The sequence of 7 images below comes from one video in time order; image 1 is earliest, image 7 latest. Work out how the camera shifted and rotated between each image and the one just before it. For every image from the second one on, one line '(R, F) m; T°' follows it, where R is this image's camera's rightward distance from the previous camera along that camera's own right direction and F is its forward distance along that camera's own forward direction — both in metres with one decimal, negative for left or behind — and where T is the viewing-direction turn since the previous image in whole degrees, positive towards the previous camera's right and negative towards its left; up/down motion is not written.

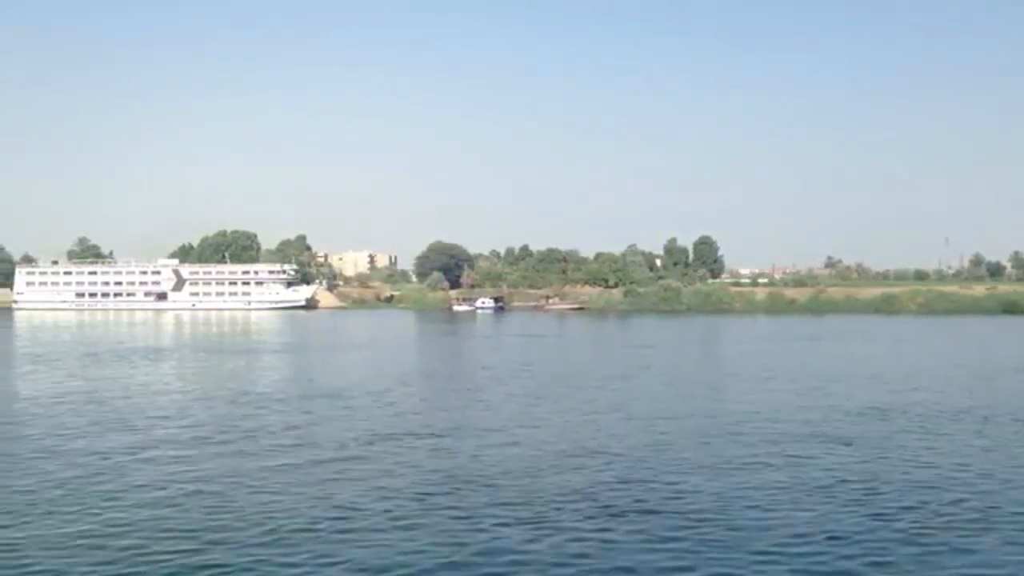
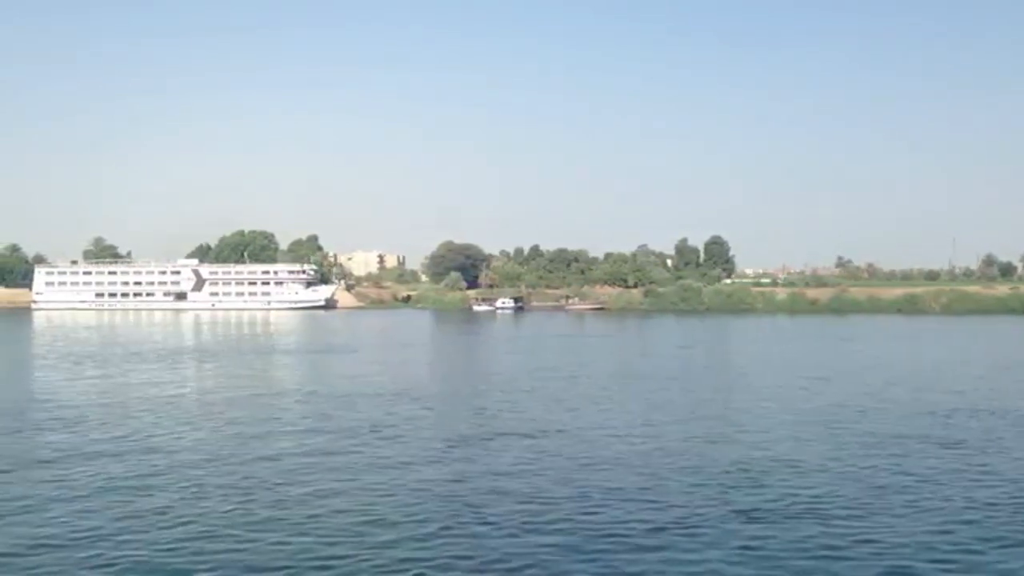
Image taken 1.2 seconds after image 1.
(-0.4, +0.1) m; 0°
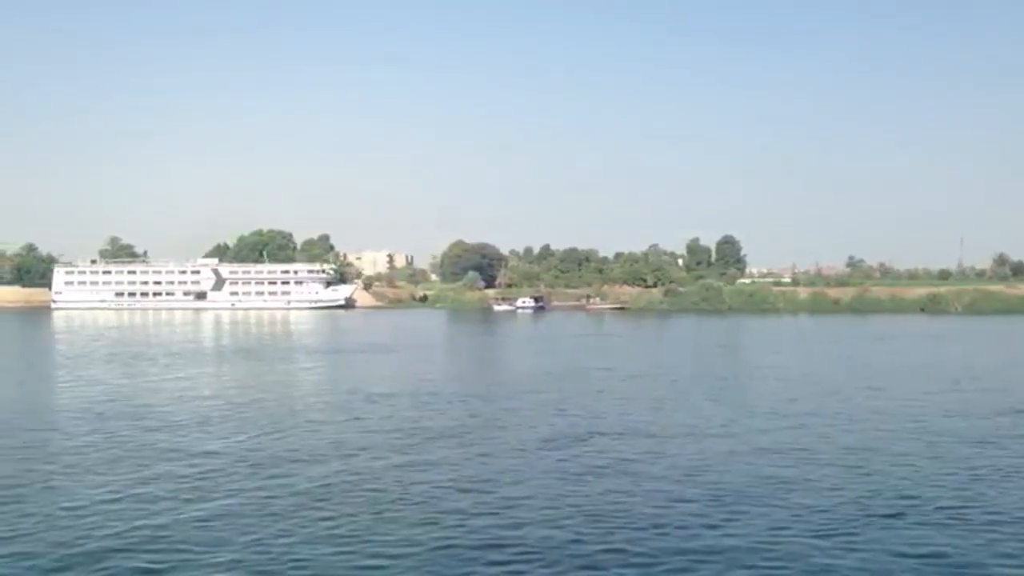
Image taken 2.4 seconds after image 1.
(-0.5, +0.1) m; 0°
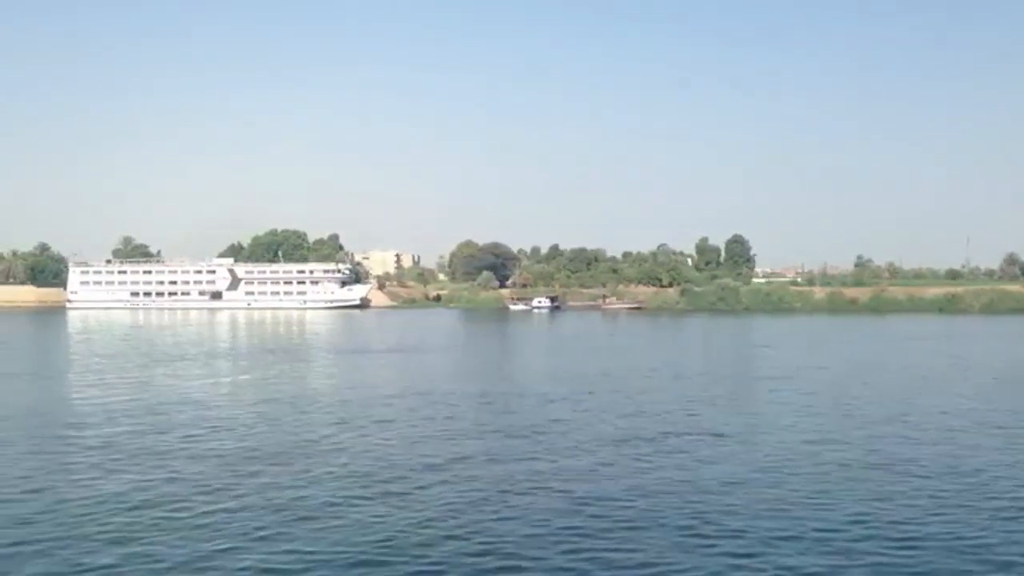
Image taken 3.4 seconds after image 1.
(-0.3, 0.0) m; 0°
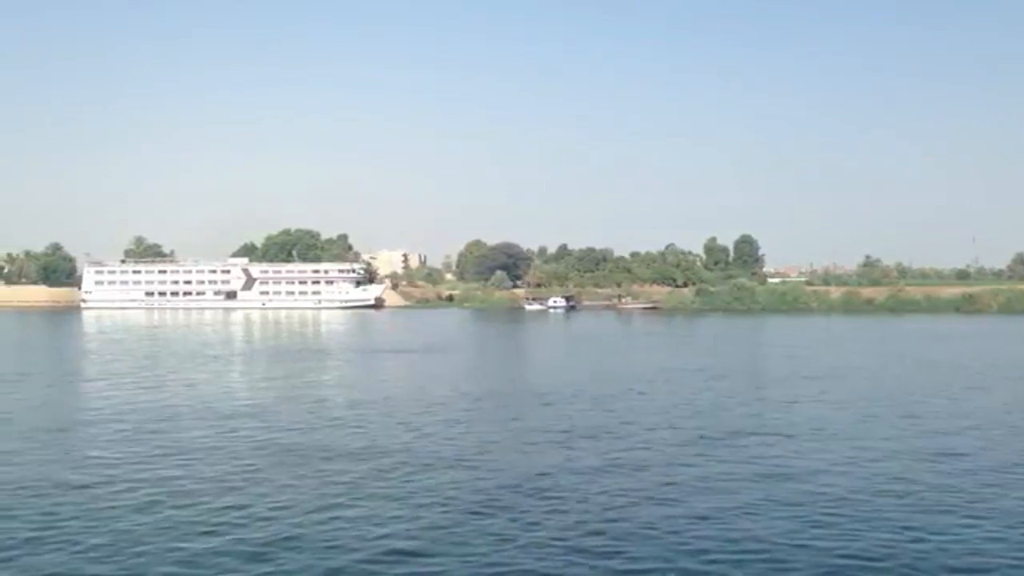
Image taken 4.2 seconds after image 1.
(-0.3, +0.1) m; 0°
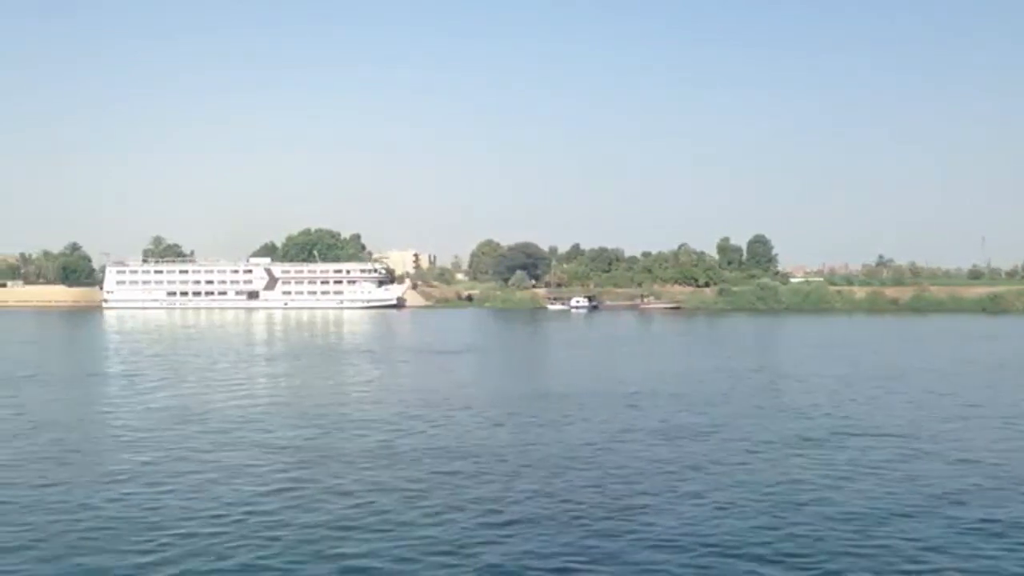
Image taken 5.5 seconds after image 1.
(-0.5, +0.1) m; 0°
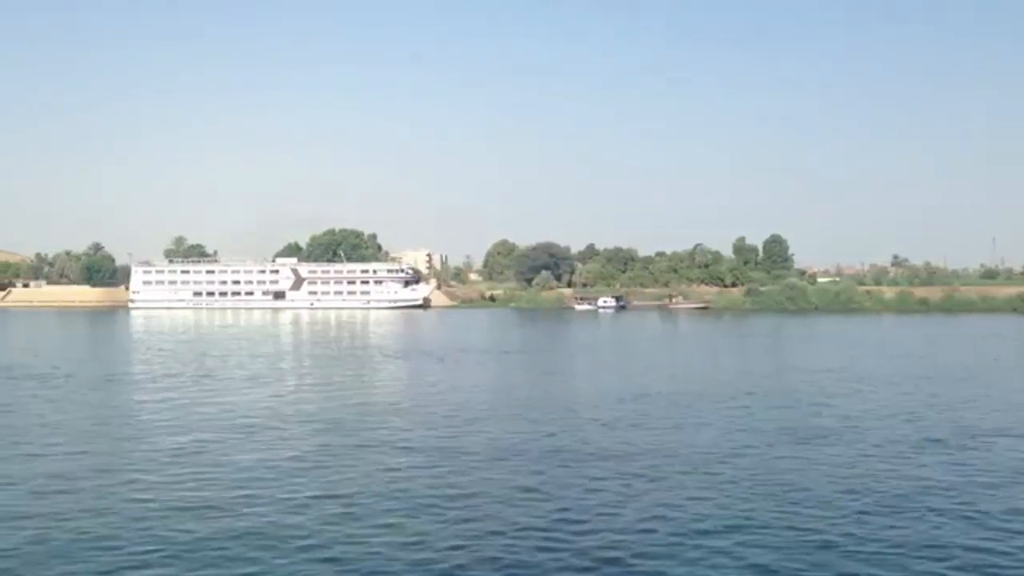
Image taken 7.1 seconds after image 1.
(-0.6, +0.1) m; 0°
